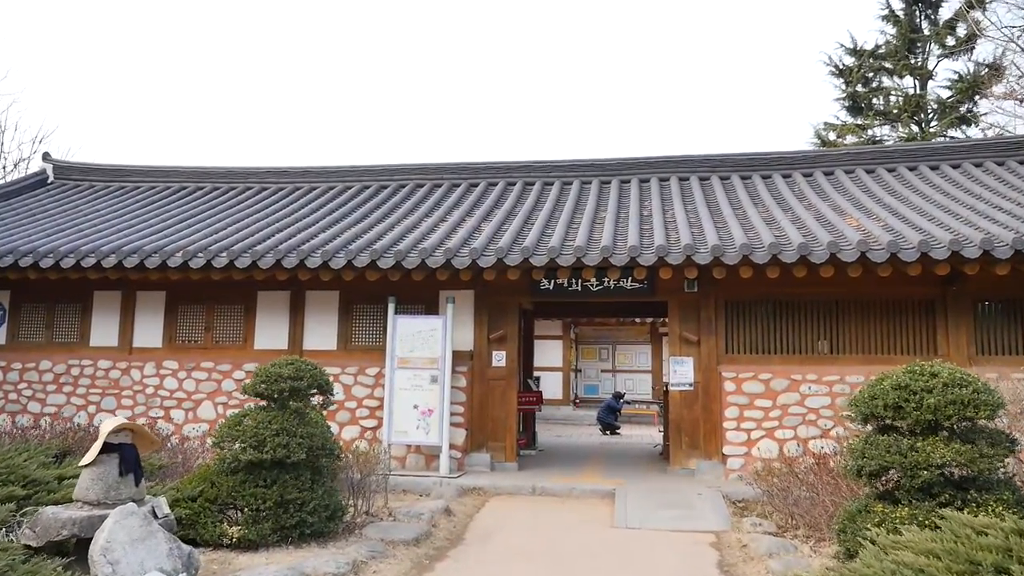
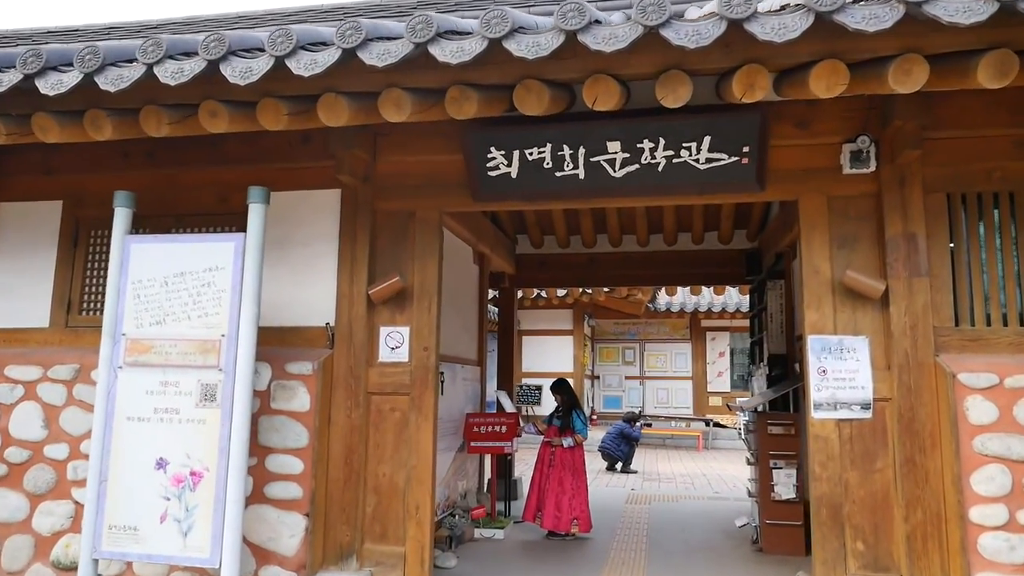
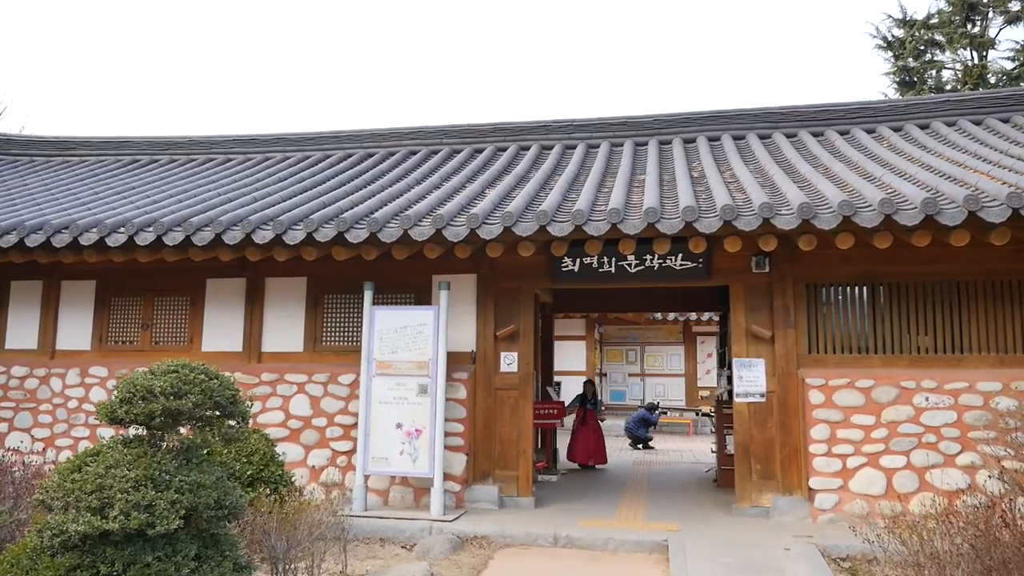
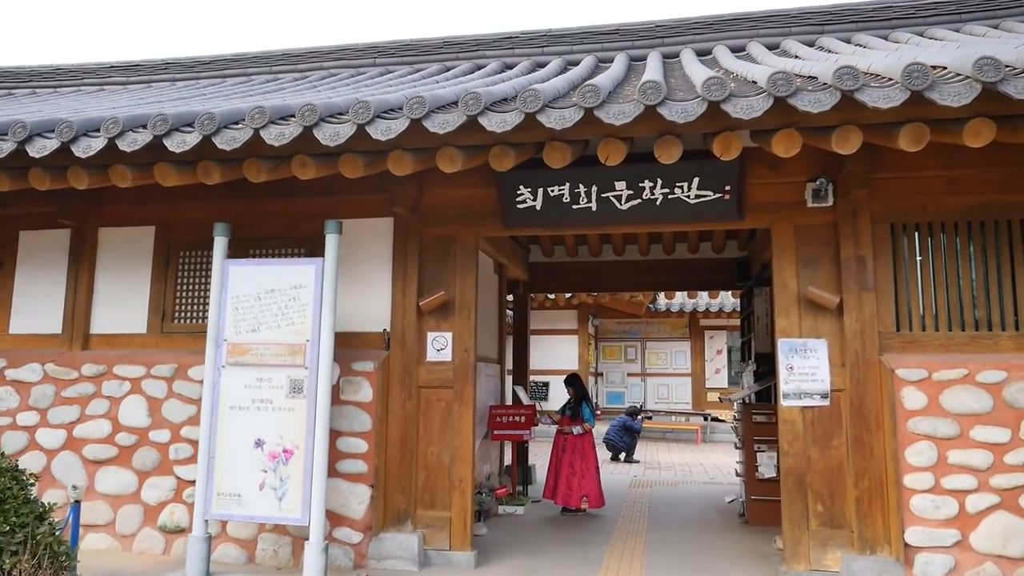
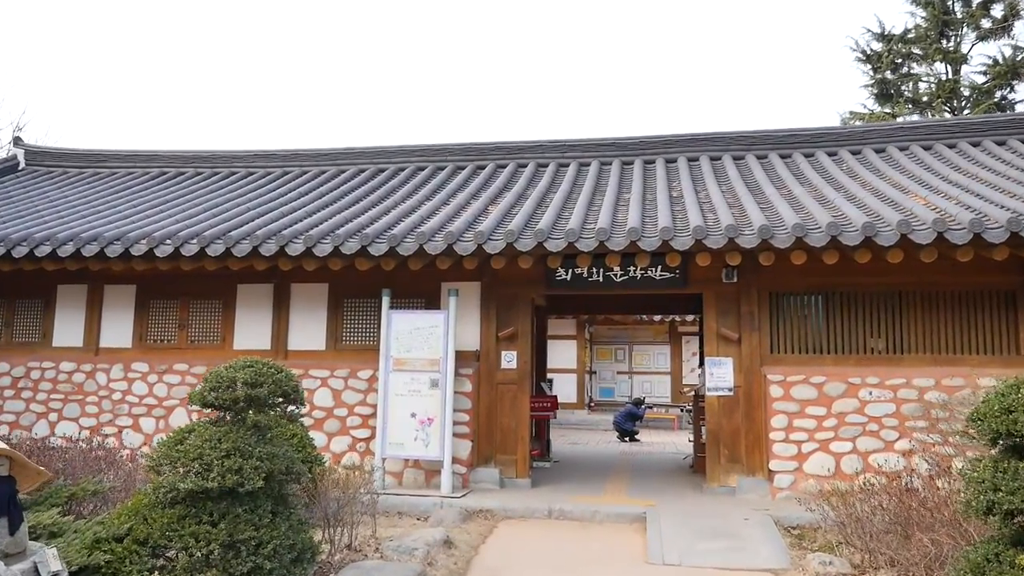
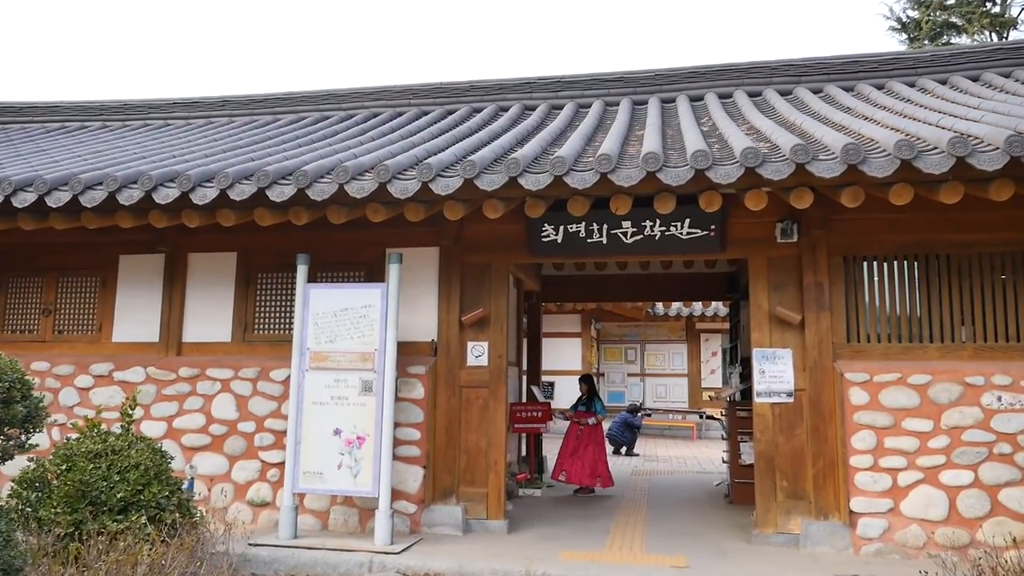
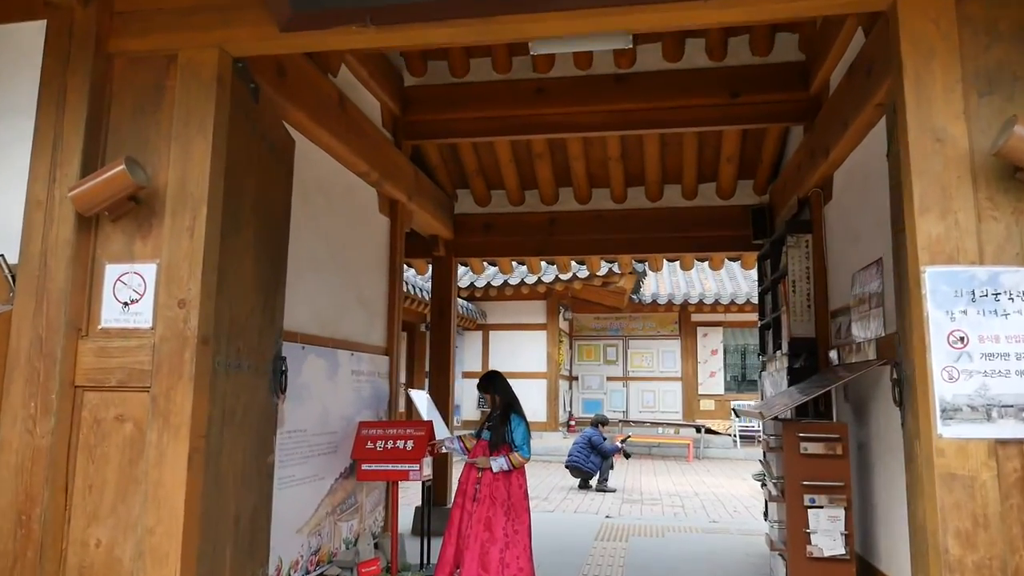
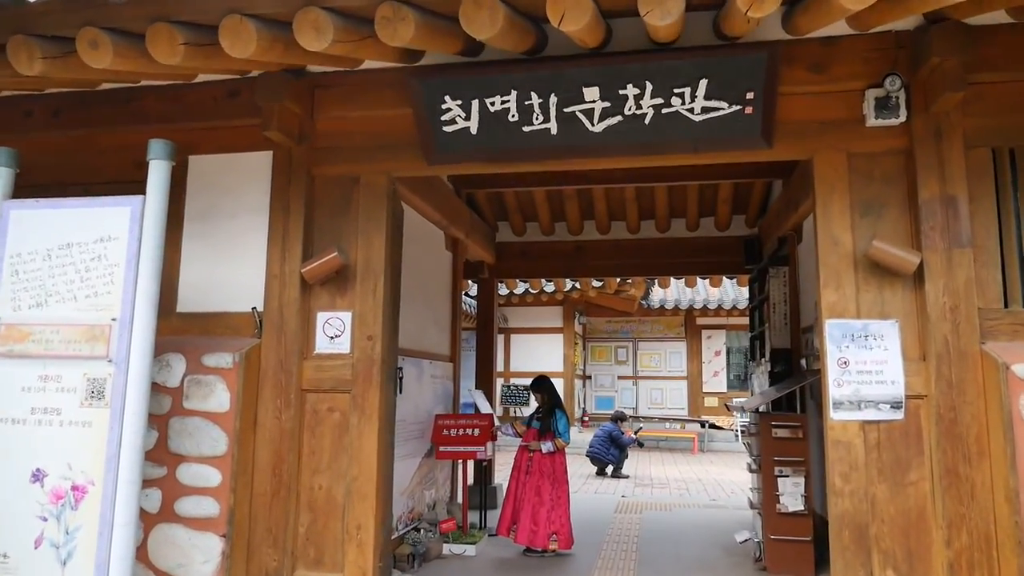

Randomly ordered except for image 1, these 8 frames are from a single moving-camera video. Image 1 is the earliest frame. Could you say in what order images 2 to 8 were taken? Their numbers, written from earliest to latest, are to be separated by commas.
5, 3, 6, 4, 2, 8, 7
